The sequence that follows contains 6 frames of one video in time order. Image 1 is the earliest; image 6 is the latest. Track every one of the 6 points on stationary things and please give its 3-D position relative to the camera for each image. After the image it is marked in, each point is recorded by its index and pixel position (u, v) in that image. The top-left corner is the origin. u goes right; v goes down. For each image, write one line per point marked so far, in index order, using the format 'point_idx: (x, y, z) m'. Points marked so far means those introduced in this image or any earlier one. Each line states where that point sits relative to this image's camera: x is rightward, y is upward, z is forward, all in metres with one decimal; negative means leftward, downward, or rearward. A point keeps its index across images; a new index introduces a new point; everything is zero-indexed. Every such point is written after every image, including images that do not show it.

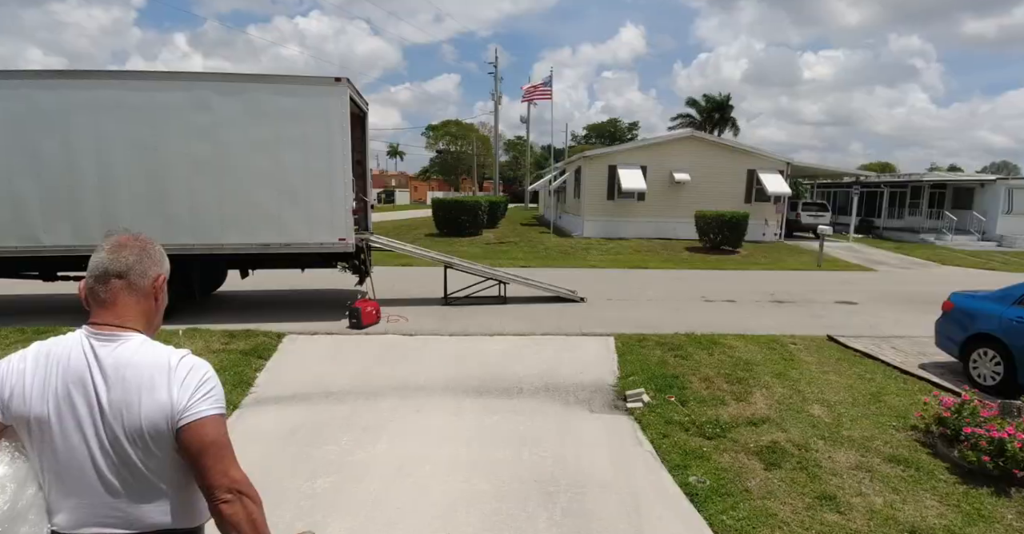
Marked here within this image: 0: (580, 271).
0: (+1.7, -0.1, +12.7) m
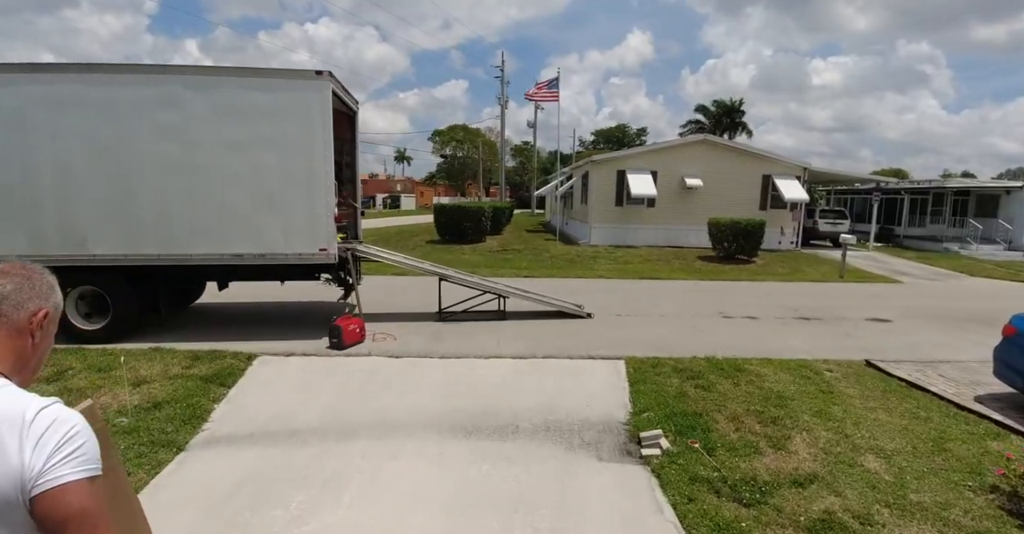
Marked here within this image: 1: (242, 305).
0: (+1.8, -0.4, +11.8) m
1: (-4.9, -0.7, +9.2) m
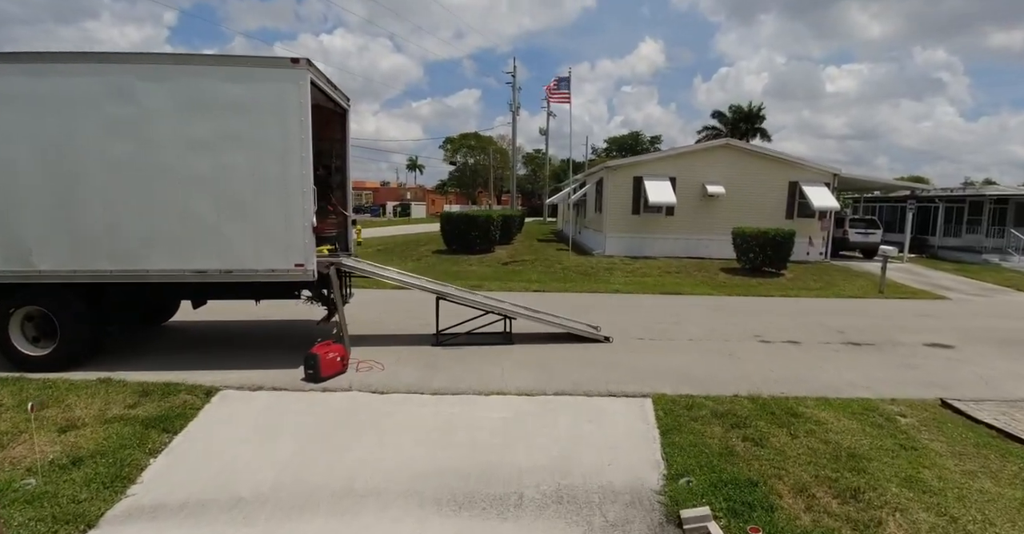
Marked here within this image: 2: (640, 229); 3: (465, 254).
0: (+2.0, -0.7, +10.7) m
1: (-4.8, -1.0, +8.2) m
2: (+4.4, +1.3, +17.3) m
3: (-1.5, +0.4, +15.3) m
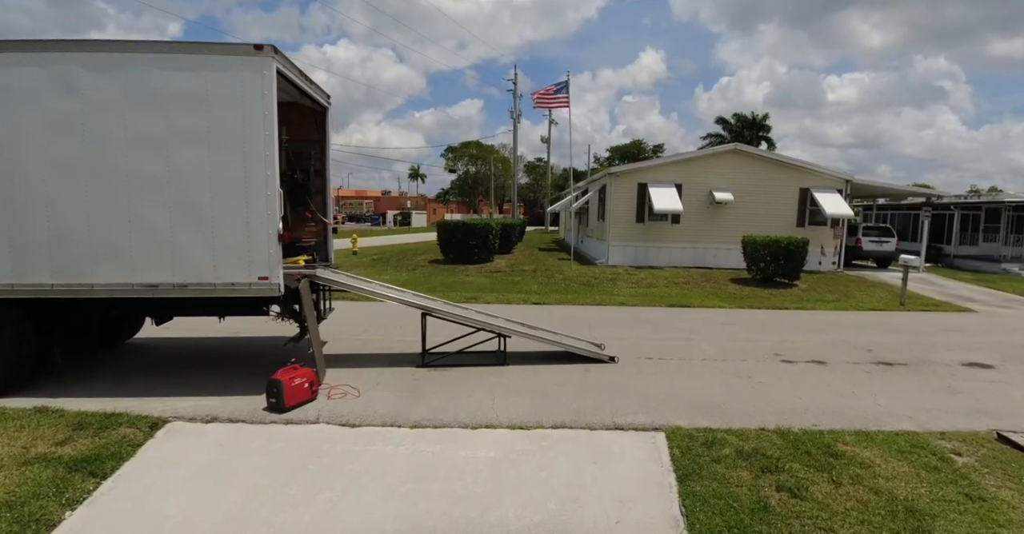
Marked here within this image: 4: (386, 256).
0: (+1.9, -0.9, +10.0) m
1: (-4.9, -1.1, +7.5) m
2: (+4.4, +1.0, +16.5) m
3: (-1.5, +0.1, +14.6) m
4: (-4.0, +0.4, +15.3) m
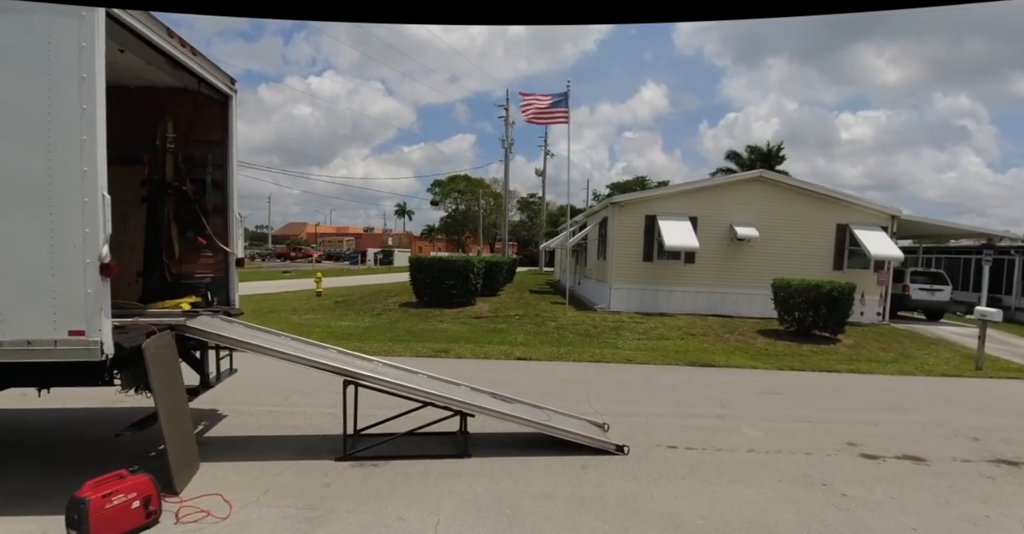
0: (+1.5, -1.7, +7.9) m
1: (-5.2, -1.6, +5.4) m
2: (+4.0, -0.4, +14.6) m
3: (-1.9, -1.0, +12.6) m
4: (-4.3, -0.7, +13.3) m
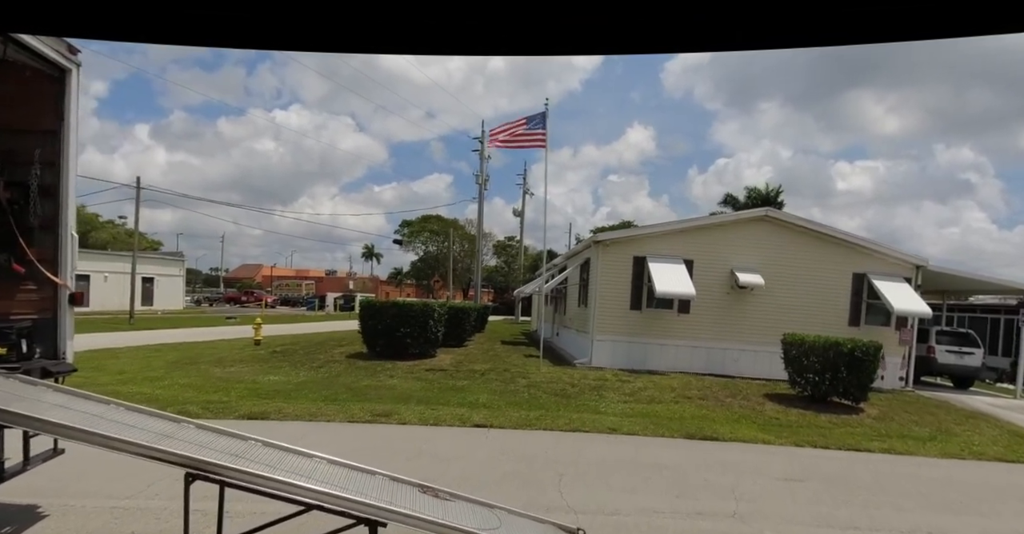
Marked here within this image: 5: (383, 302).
0: (+1.0, -2.3, +6.3) m
1: (-5.7, -1.9, +3.7) m
2: (+3.3, -1.7, +13.2) m
3: (-2.5, -2.1, +11.0) m
4: (-5.0, -1.8, +11.7) m
5: (-2.7, -0.8, +11.2) m
